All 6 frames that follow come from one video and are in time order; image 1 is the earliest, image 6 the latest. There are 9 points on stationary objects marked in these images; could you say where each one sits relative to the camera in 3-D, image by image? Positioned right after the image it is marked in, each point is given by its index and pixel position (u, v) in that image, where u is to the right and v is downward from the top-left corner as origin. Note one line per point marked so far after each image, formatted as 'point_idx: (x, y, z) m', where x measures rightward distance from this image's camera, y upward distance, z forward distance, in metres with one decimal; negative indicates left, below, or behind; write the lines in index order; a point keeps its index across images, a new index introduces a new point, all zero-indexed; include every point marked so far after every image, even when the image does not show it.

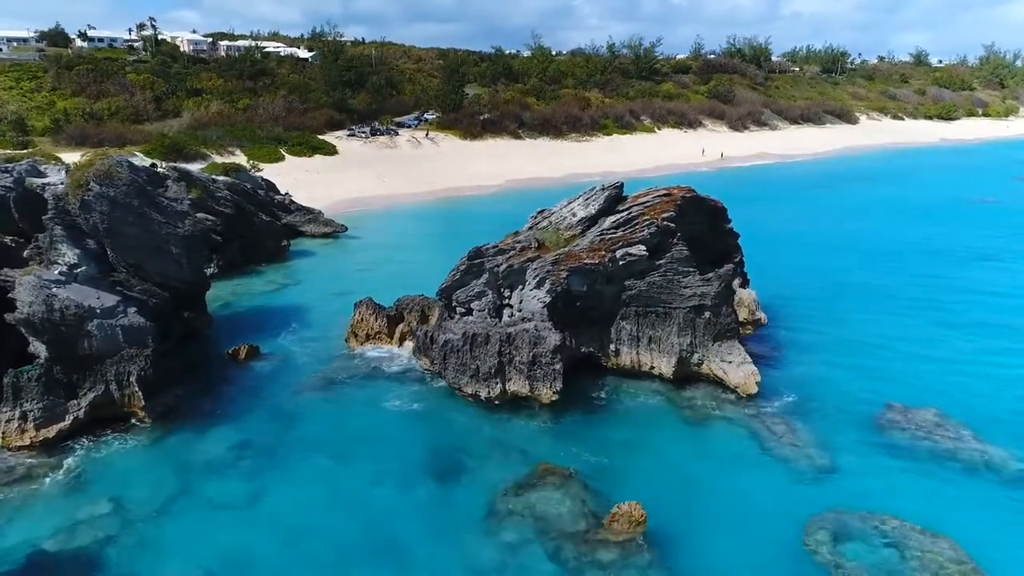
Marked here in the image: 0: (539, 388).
0: (+0.8, -2.8, +19.4) m
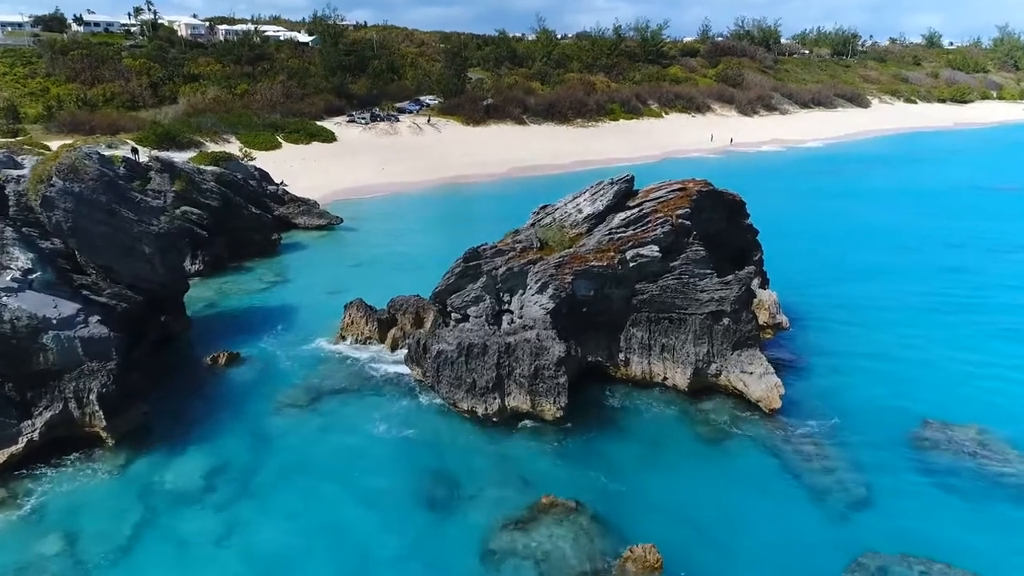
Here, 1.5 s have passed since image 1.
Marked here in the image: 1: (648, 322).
0: (+0.8, -2.9, +17.7) m
1: (+3.8, -1.0, +19.3) m
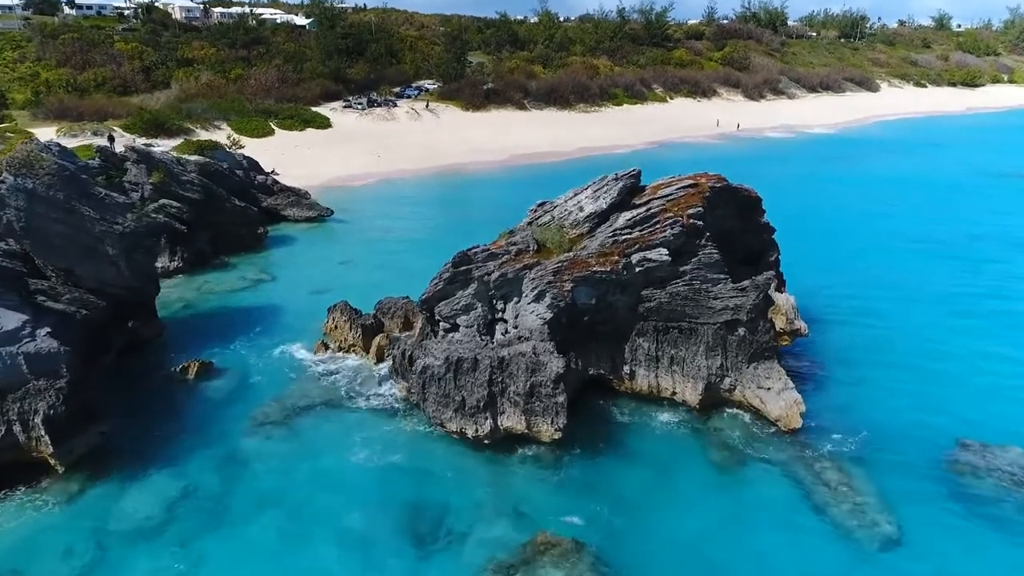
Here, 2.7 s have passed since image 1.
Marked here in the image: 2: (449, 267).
0: (+0.6, -3.1, +16.0) m
1: (+3.6, -1.1, +17.6) m
2: (-1.6, +0.5, +17.3) m
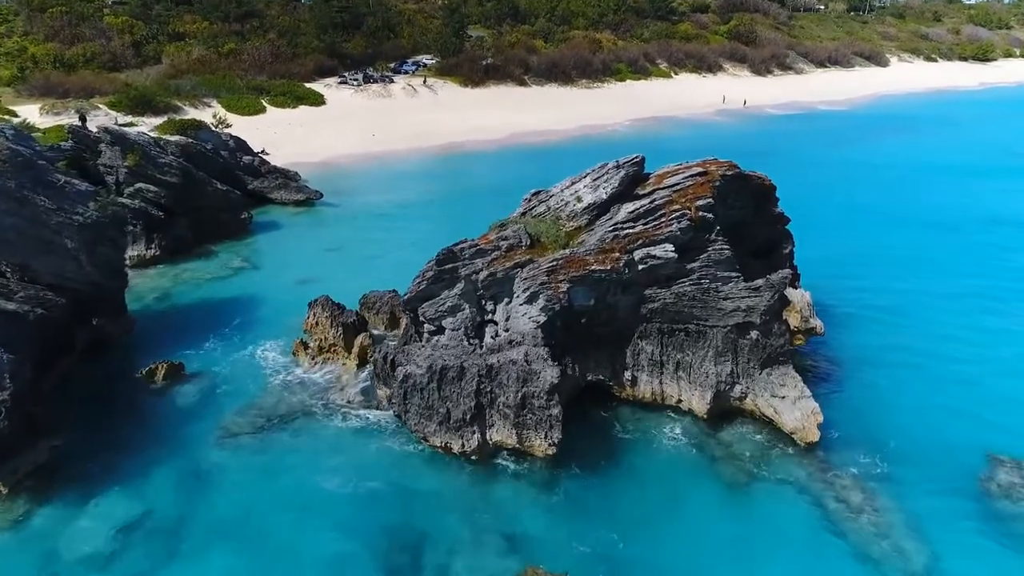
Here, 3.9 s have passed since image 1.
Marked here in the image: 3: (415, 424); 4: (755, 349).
0: (+0.4, -3.2, +14.6) m
1: (+3.4, -1.1, +16.1) m
2: (-1.8, +0.5, +15.8) m
3: (-2.1, -2.9, +15.2) m
4: (+5.5, -1.4, +15.7) m
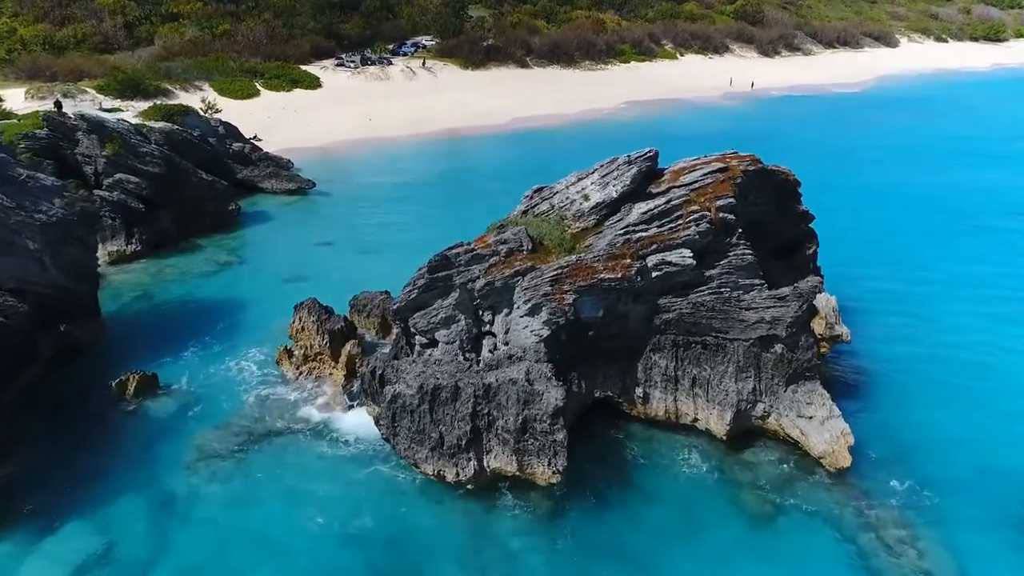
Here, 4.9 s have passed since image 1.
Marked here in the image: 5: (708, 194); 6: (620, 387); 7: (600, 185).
0: (+0.4, -3.4, +13.2) m
1: (+3.4, -1.3, +14.6) m
2: (-1.8, +0.4, +14.3) m
3: (-2.1, -3.1, +13.8) m
4: (+5.5, -1.6, +14.2) m
5: (+4.0, +1.9, +14.2) m
6: (+2.3, -2.1, +15.0) m
7: (+1.9, +2.2, +14.9) m
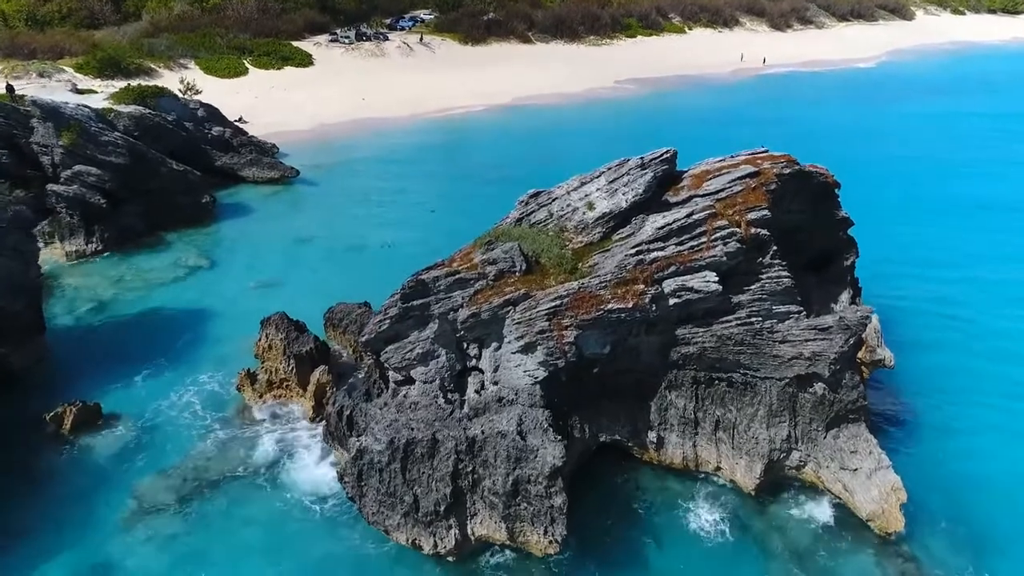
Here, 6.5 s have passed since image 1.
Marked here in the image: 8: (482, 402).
0: (+0.2, -3.9, +11.1) m
1: (+3.2, -1.7, +12.4) m
2: (-1.9, -0.1, +12.0) m
3: (-2.3, -3.7, +11.7) m
4: (+5.3, -2.1, +12.0) m
5: (+3.8, +1.4, +11.9) m
6: (+2.2, -2.6, +12.8) m
7: (+1.7, +1.7, +12.5) m
8: (-0.5, -1.9, +11.6) m
